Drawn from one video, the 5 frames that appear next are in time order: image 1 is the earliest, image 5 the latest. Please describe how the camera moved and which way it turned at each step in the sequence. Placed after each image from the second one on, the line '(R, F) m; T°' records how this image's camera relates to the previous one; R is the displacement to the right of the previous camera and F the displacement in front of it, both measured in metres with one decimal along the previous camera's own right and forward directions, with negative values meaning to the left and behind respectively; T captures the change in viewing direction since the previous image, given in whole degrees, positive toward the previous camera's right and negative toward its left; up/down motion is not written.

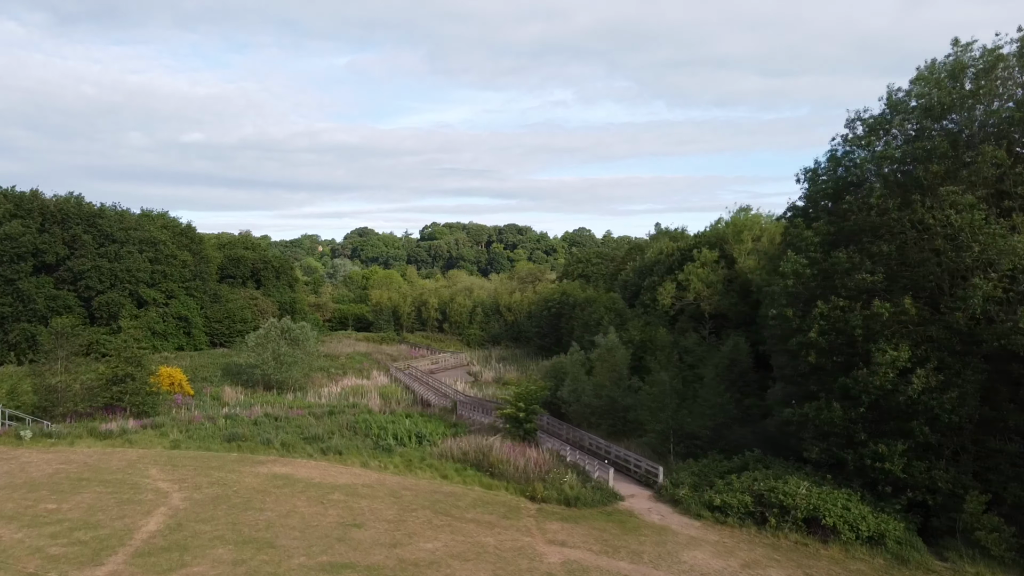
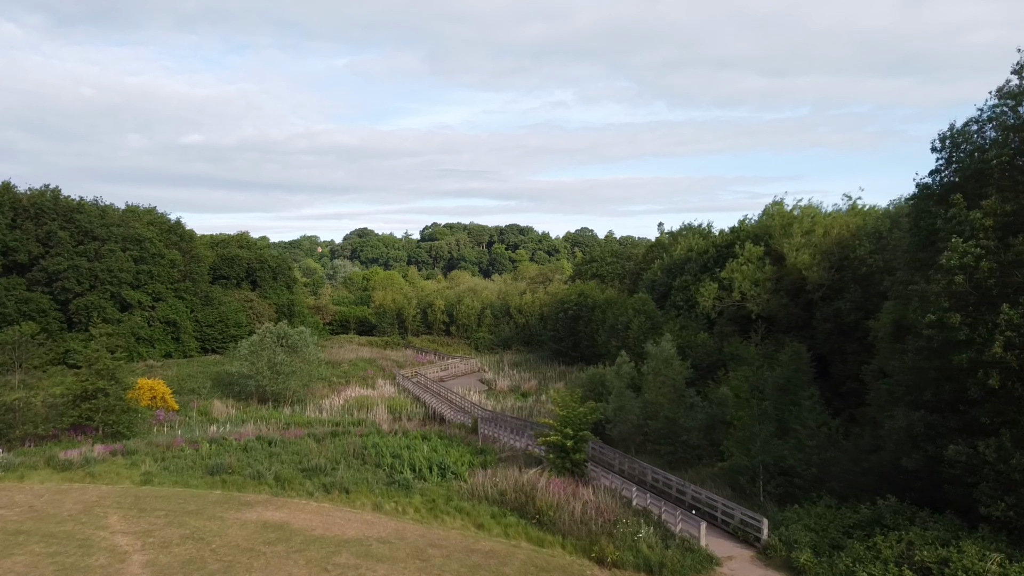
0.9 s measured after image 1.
(-0.8, +2.8) m; 0°
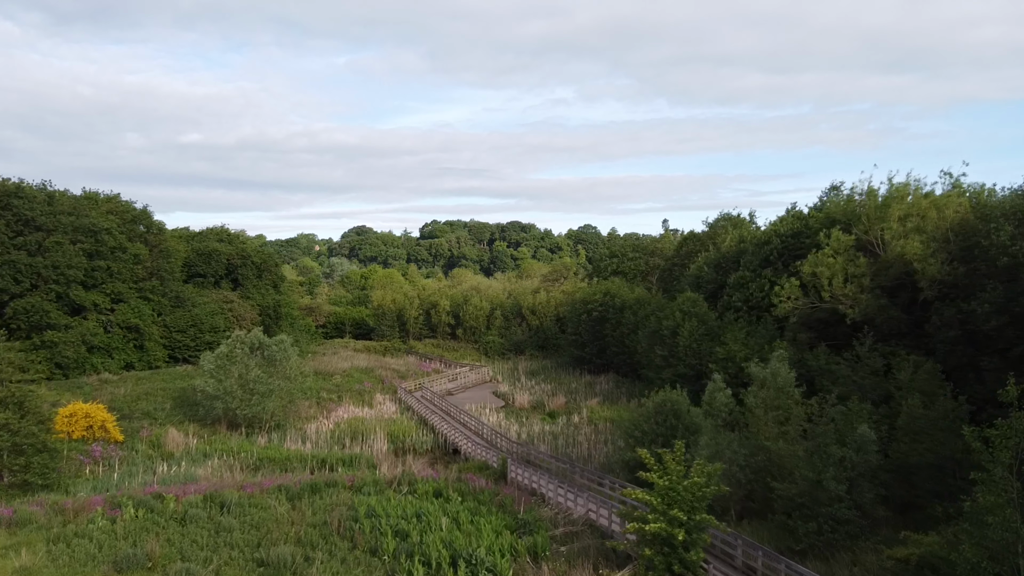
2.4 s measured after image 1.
(-0.8, +4.7) m; 0°
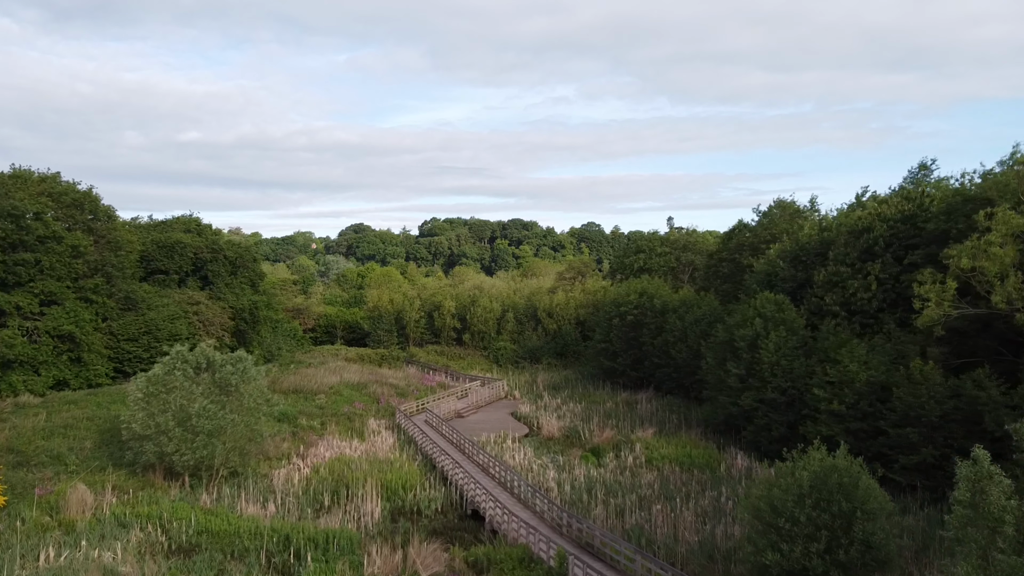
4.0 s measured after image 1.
(-0.8, +5.4) m; 0°
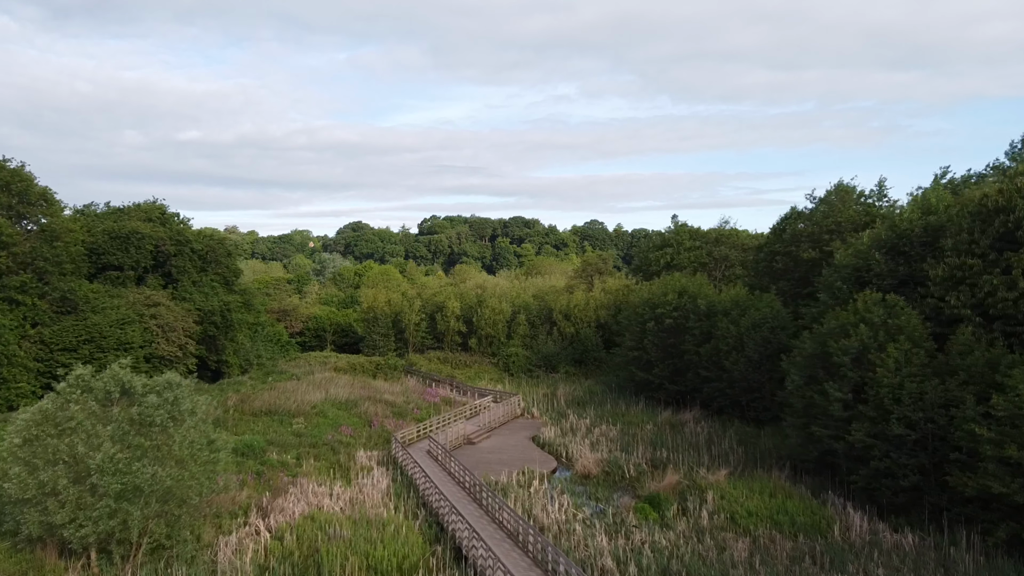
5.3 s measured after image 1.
(-0.6, +4.4) m; 0°
